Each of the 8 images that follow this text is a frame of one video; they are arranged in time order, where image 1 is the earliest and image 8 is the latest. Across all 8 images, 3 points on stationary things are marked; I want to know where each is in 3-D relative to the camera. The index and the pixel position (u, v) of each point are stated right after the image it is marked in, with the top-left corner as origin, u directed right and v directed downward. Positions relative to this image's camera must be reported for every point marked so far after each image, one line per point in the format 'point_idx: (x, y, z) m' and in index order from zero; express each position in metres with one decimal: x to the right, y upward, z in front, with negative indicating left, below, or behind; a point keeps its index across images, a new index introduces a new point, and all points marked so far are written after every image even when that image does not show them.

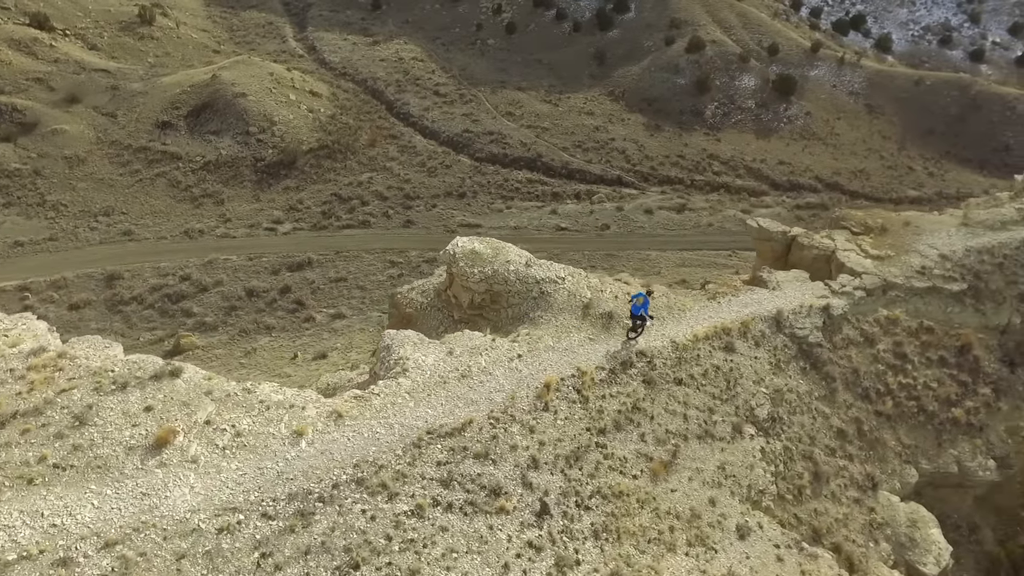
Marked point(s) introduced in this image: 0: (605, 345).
0: (+1.4, -0.9, +13.6) m
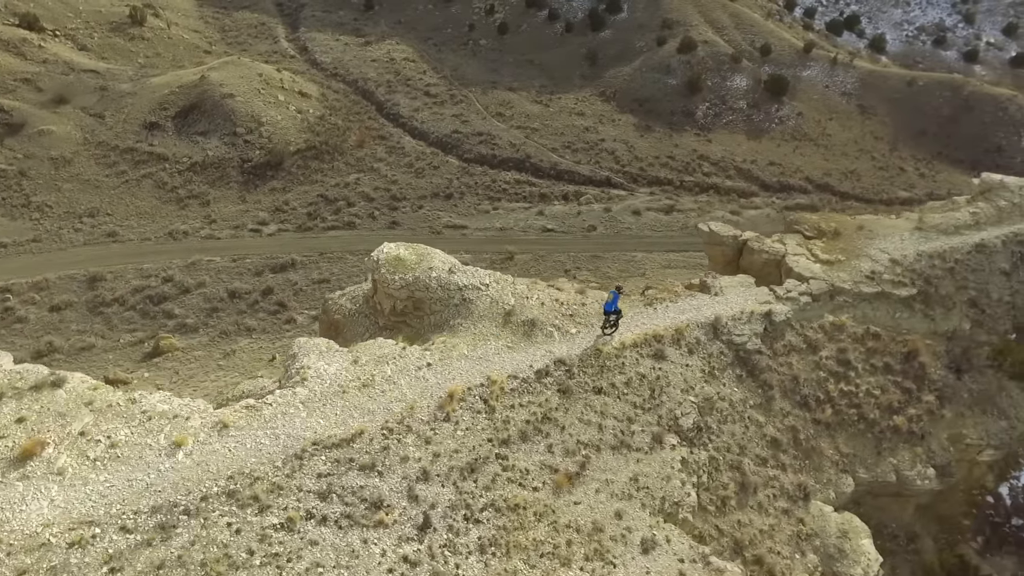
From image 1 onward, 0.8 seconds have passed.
0: (+0.1, -1.0, +13.4) m
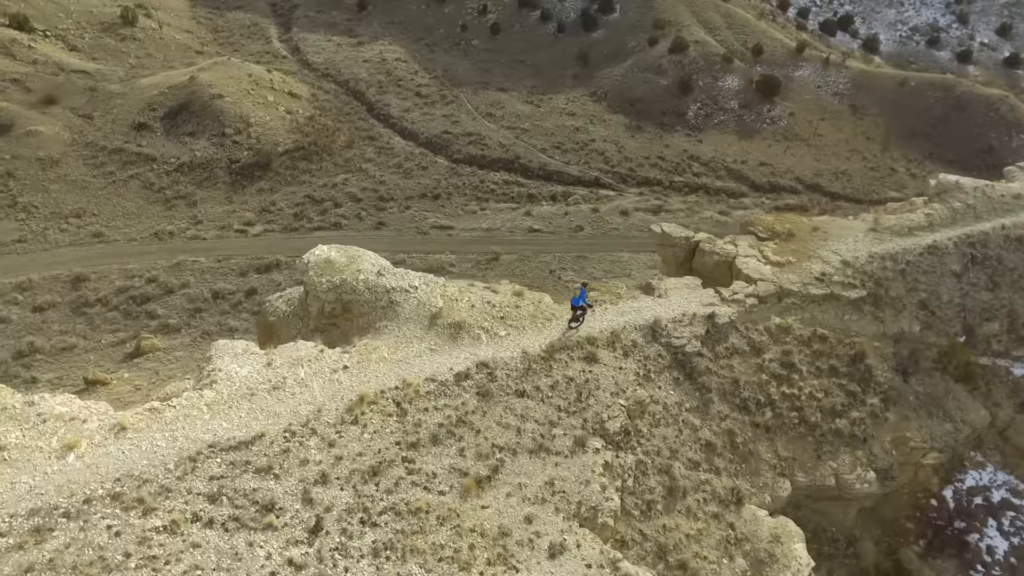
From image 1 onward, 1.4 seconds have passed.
0: (-1.1, -1.1, +13.4) m
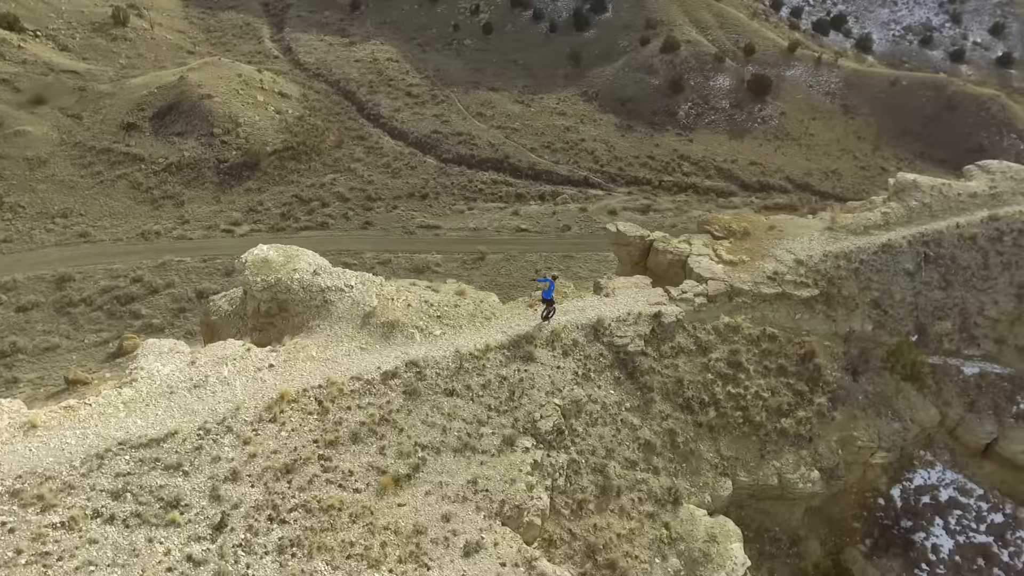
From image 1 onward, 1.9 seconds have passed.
0: (-2.2, -1.1, +13.4) m
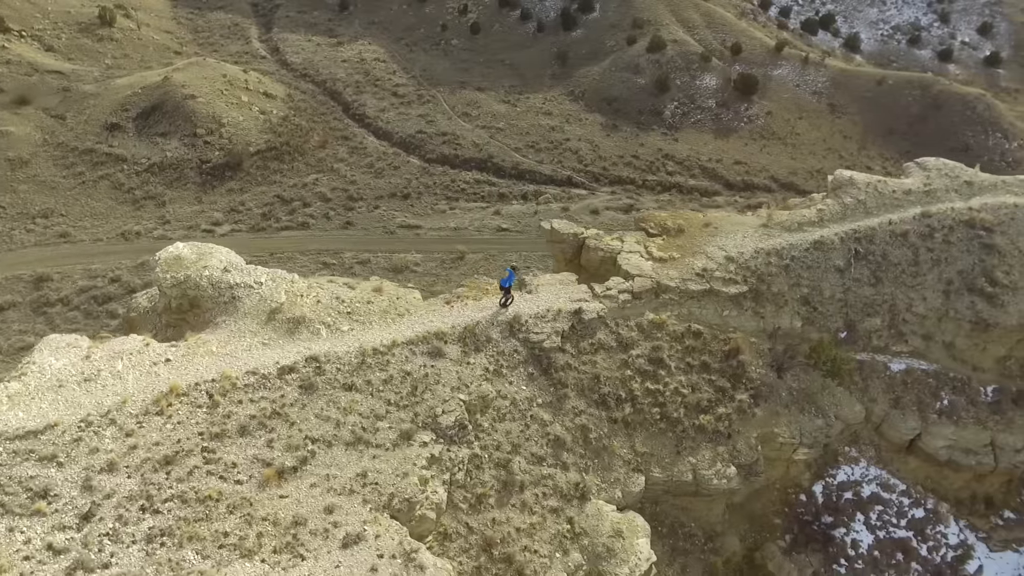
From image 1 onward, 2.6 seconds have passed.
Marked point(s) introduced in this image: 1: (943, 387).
0: (-3.8, -1.0, +13.4) m
1: (+9.2, -2.1, +17.8) m
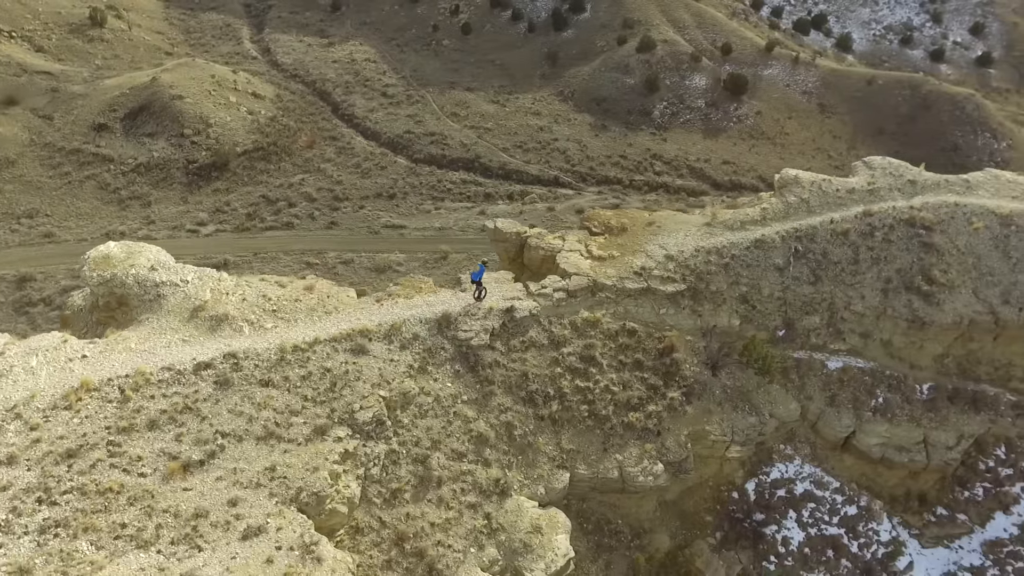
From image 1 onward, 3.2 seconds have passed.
0: (-5.2, -1.0, +13.6) m
1: (+7.9, -2.1, +17.9) m
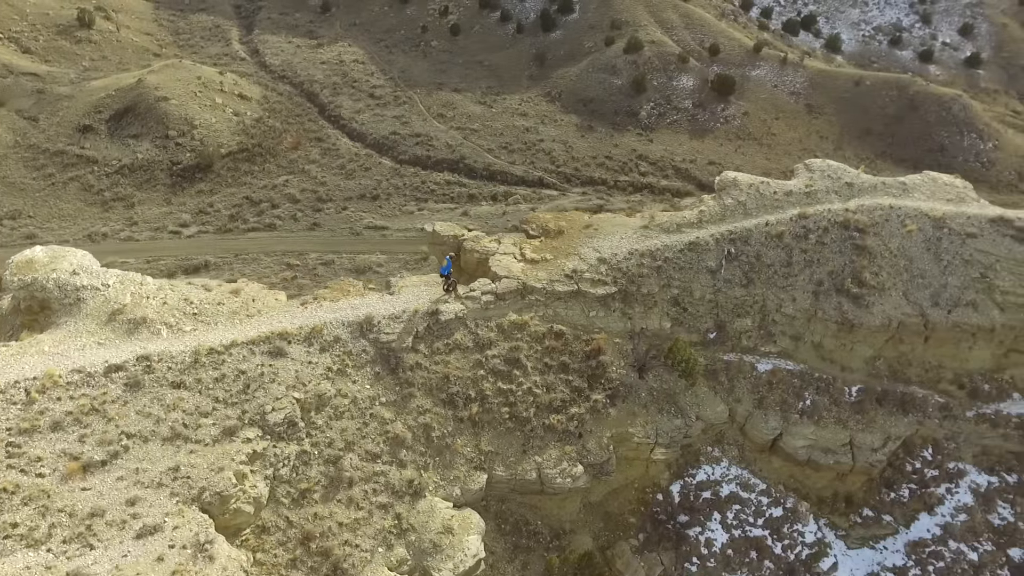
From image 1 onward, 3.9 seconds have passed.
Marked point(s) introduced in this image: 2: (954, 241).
0: (-6.7, -1.0, +13.7) m
1: (+6.4, -2.1, +18.0) m
2: (+10.1, +1.1, +19.0) m
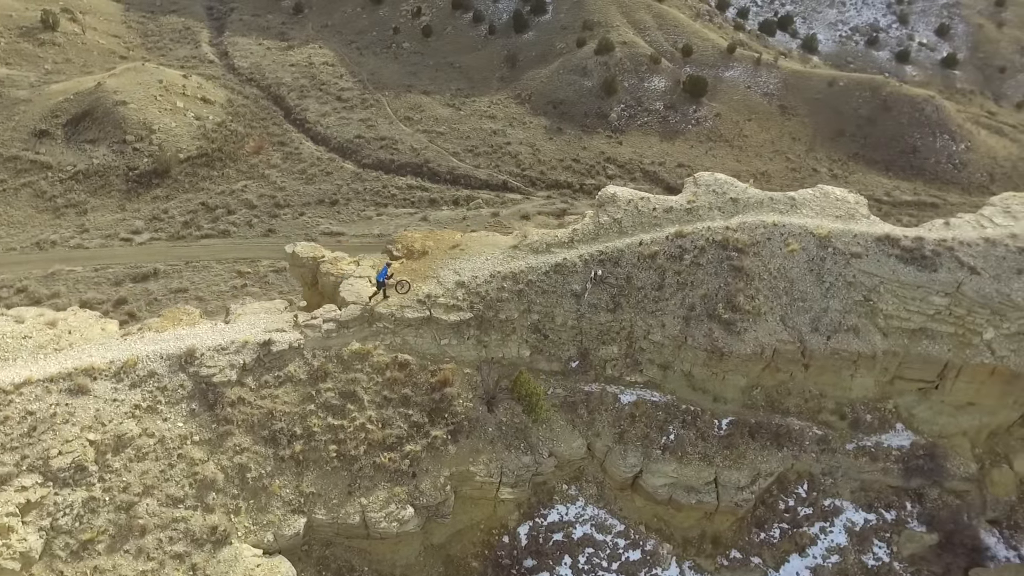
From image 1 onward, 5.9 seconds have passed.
0: (-9.8, -1.6, +12.7) m
1: (+3.3, -2.7, +17.0) m
2: (+7.0, +0.6, +18.0) m
